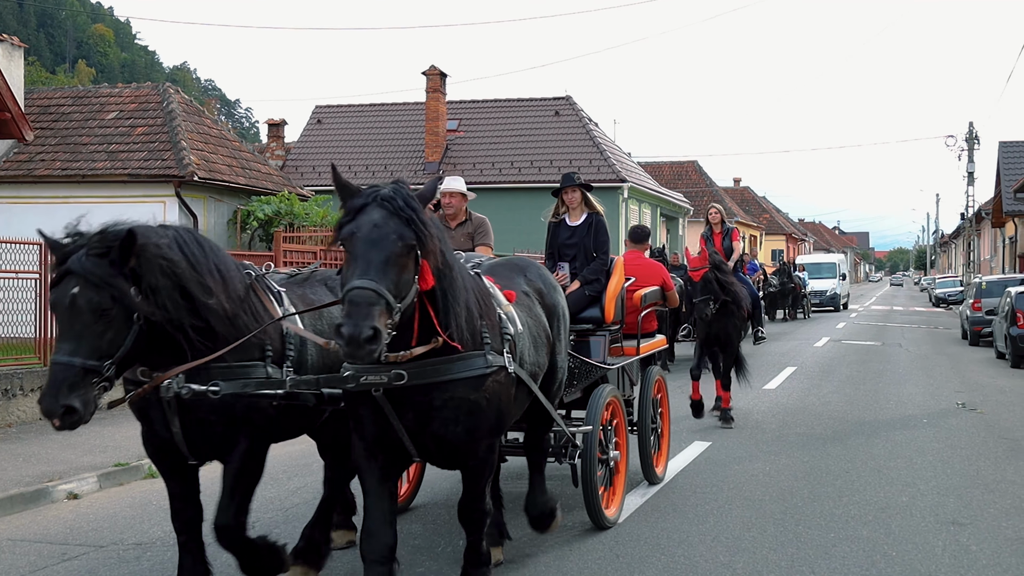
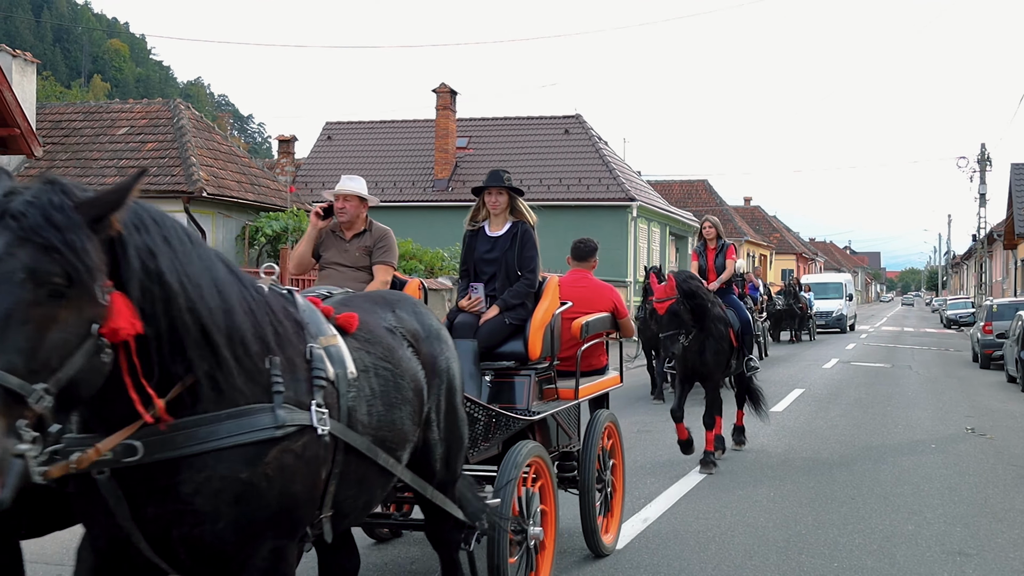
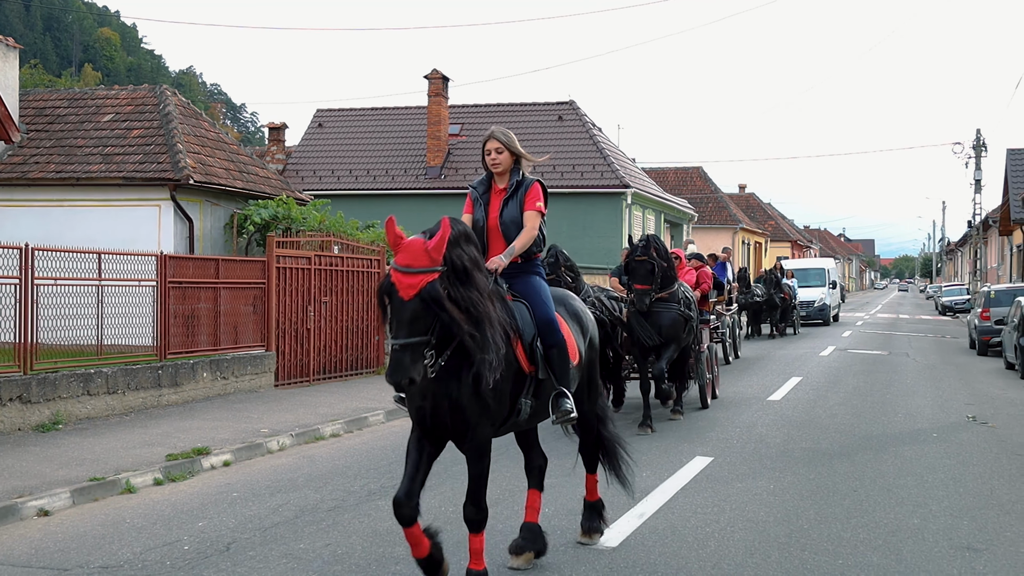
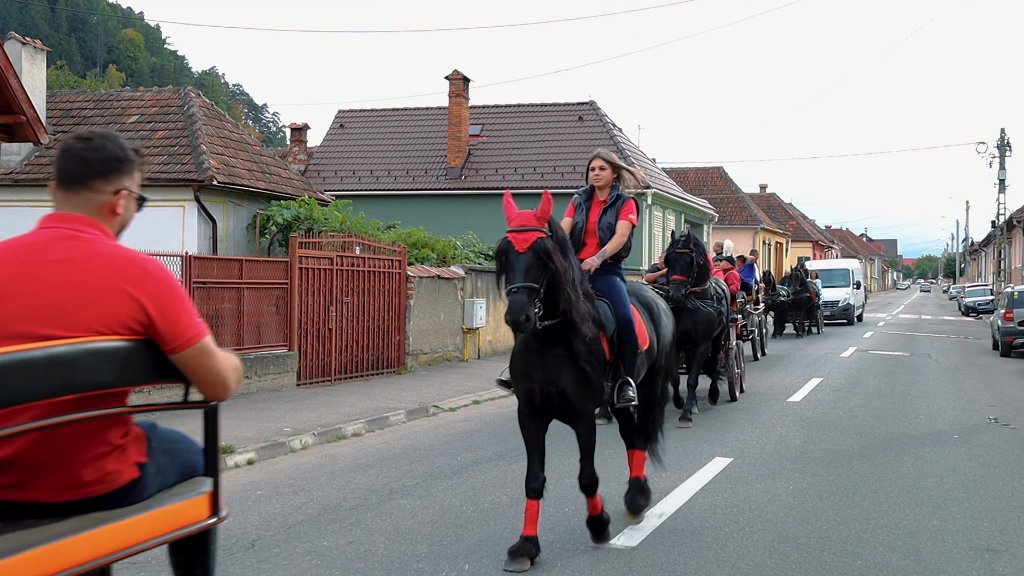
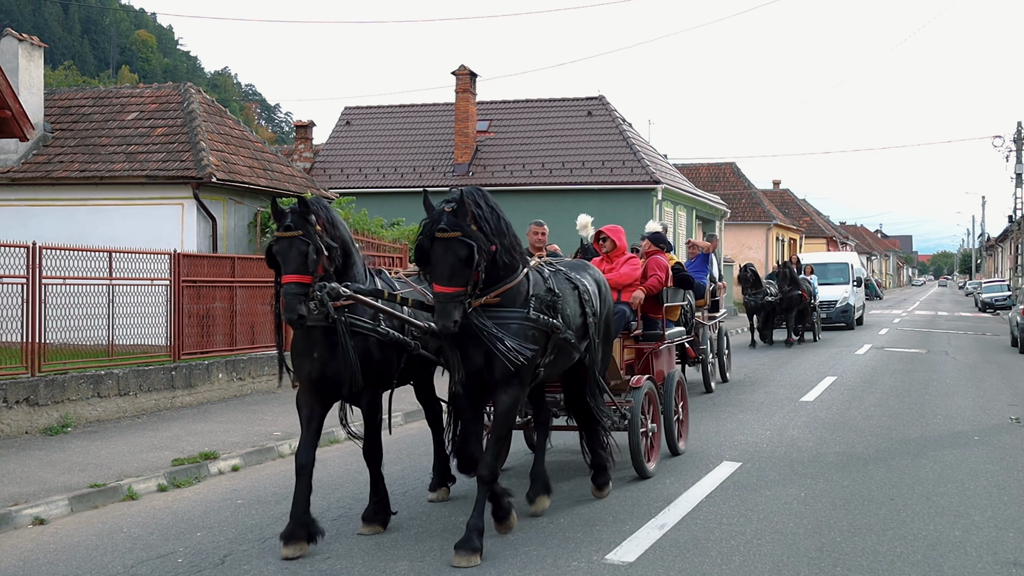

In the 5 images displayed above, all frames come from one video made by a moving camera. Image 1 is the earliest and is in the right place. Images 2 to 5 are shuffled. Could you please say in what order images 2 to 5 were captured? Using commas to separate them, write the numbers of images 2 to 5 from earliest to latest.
2, 4, 3, 5
